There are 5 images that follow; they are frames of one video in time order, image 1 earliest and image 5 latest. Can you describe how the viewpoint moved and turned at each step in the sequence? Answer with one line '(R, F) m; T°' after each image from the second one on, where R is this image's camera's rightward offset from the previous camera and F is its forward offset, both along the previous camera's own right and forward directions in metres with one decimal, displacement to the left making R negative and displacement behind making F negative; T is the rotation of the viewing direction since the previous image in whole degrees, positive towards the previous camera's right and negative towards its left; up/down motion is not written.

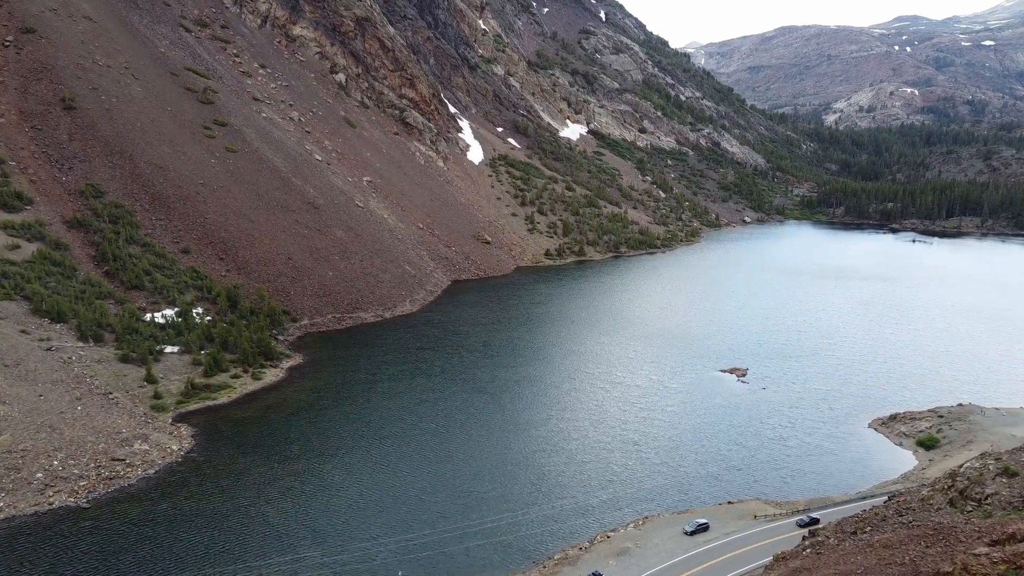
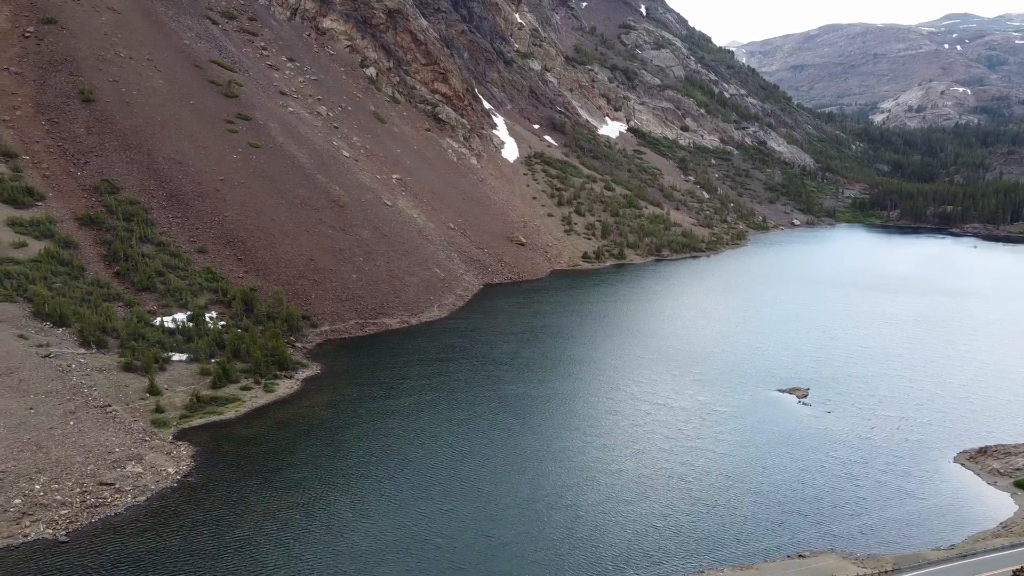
(0.0, +3.2) m; -3°
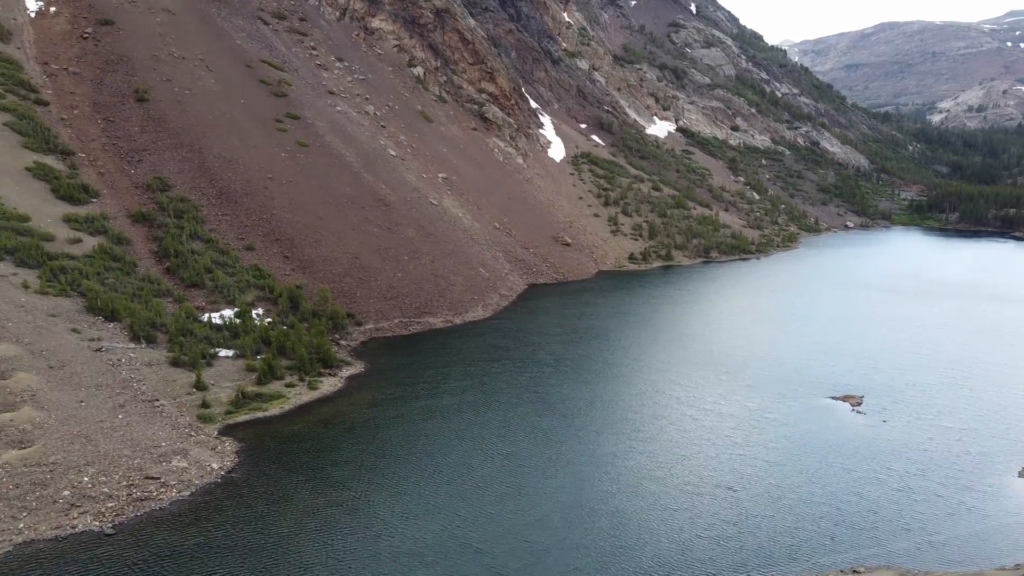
(-0.3, +0.9) m; -4°
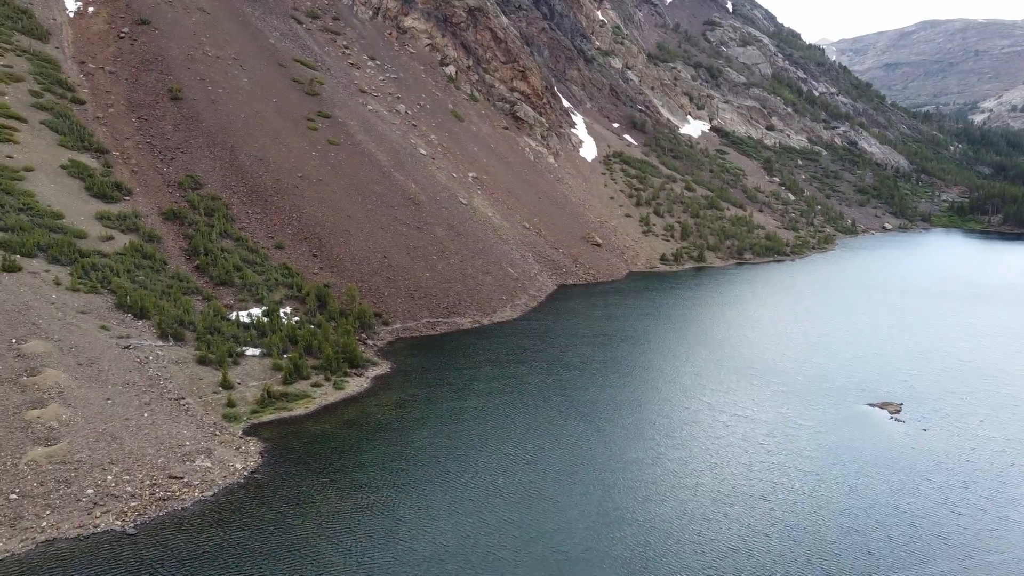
(-0.1, +0.8) m; -3°
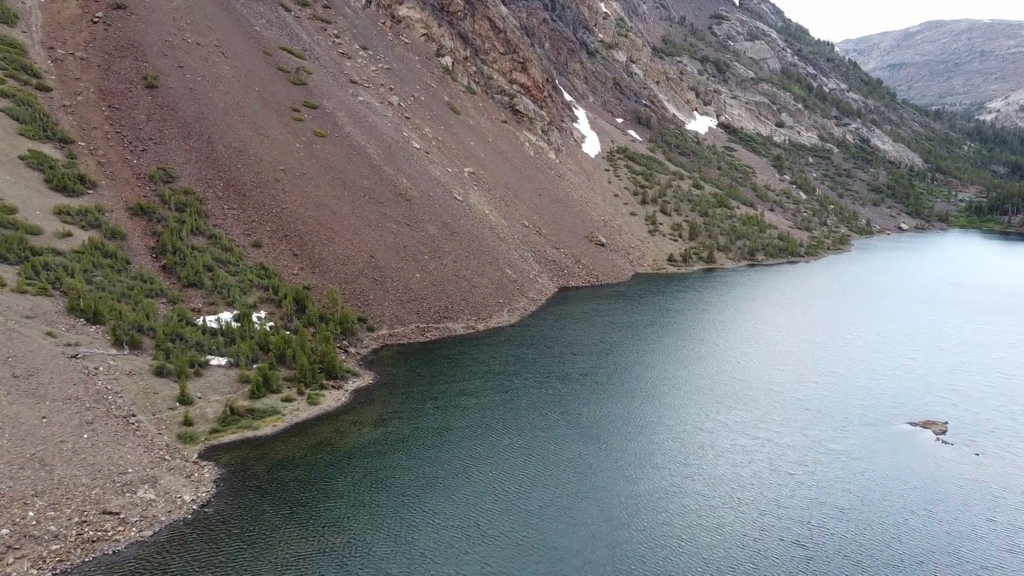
(+0.6, +2.8) m; -1°
